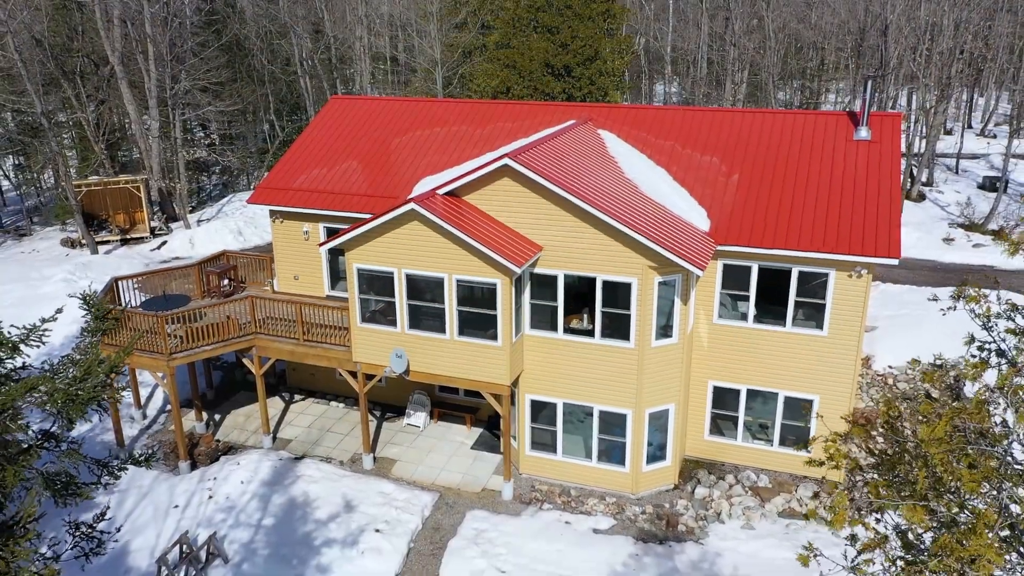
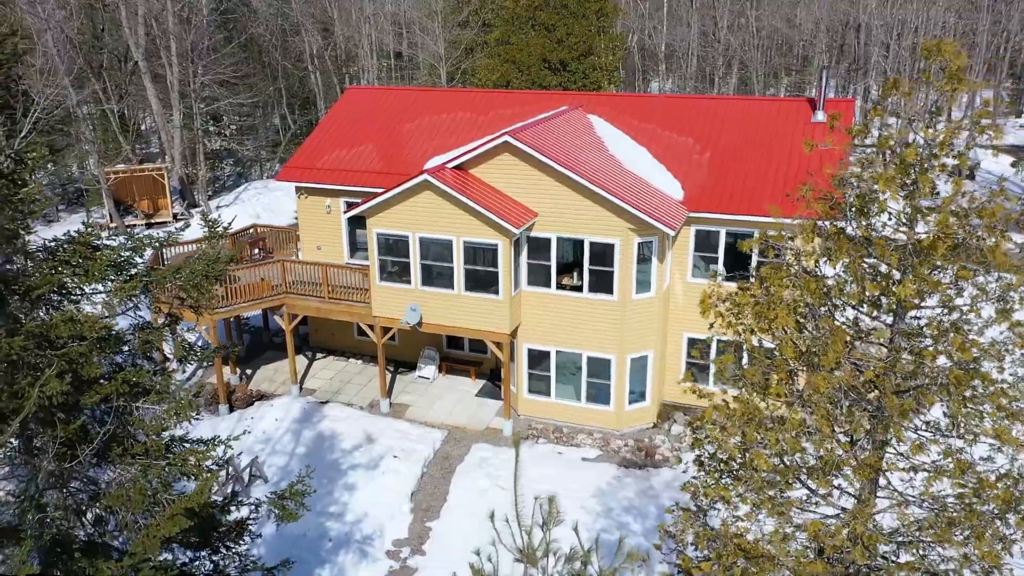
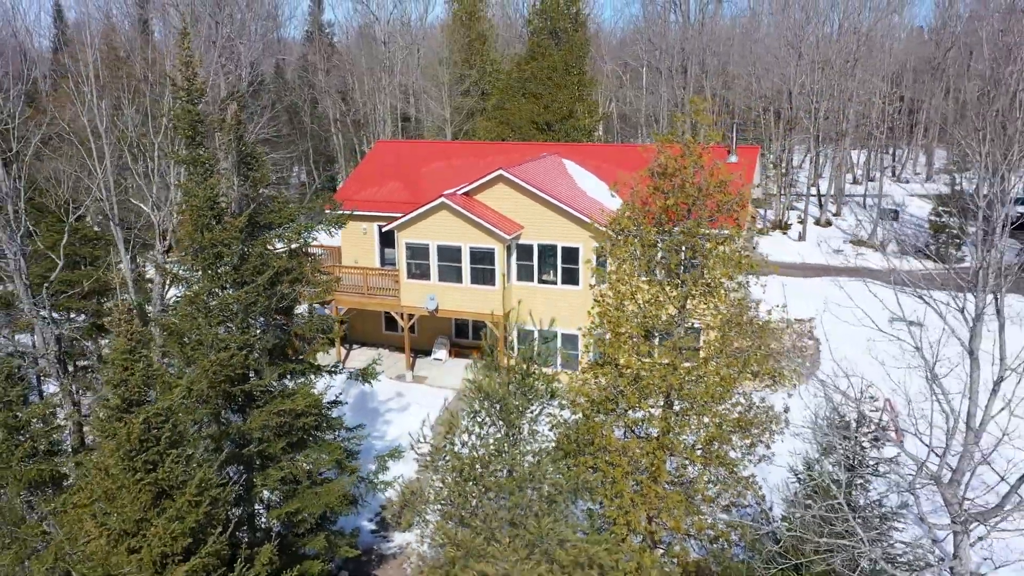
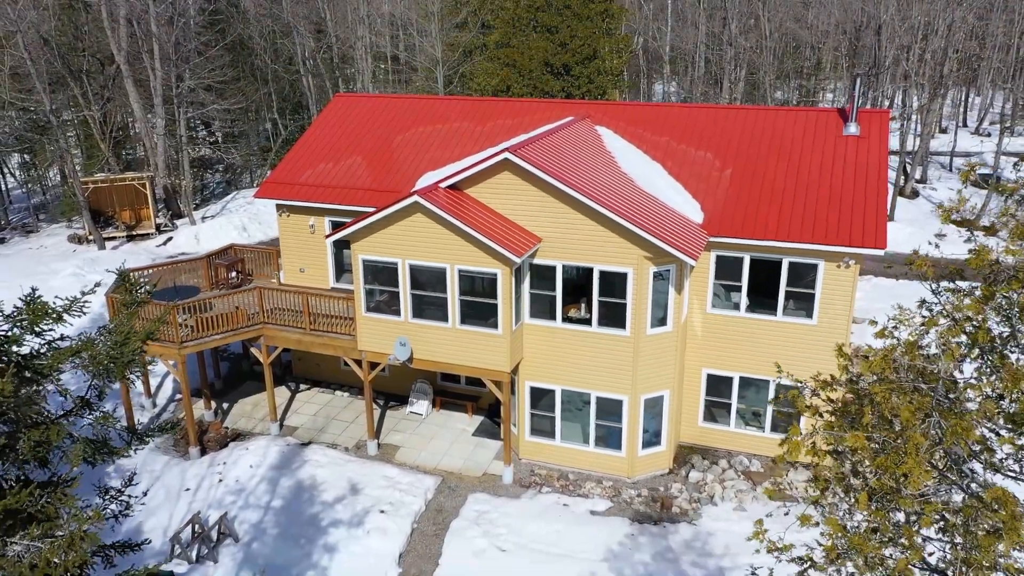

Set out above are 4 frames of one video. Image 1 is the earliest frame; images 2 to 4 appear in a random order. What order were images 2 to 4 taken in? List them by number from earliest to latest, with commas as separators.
4, 2, 3
